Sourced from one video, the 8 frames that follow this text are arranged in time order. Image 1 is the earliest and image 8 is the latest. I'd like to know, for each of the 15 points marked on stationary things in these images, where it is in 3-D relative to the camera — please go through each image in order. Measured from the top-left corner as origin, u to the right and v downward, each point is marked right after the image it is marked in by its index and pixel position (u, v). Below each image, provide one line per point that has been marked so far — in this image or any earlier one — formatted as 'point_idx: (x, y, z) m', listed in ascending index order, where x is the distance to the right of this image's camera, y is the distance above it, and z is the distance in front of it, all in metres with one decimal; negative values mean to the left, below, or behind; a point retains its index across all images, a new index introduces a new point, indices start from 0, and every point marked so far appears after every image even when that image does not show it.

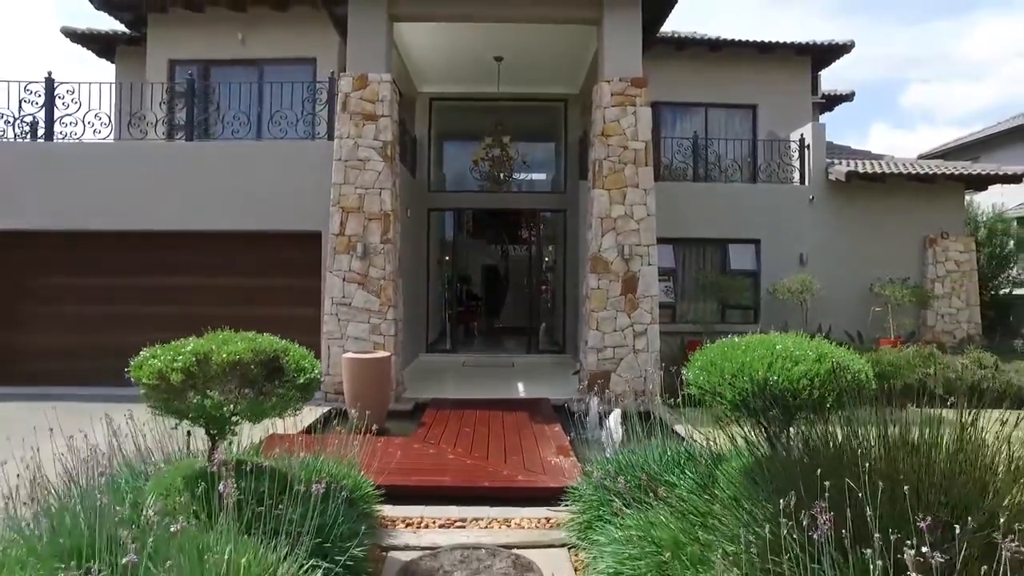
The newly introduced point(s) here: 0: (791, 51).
0: (+6.8, +5.8, +15.6) m
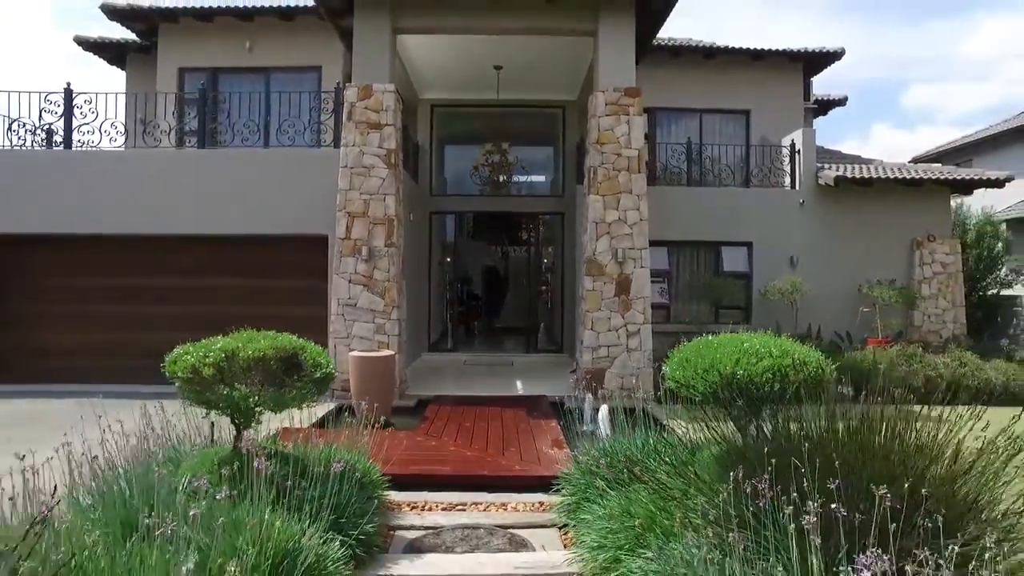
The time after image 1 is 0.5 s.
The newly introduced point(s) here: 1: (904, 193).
0: (+6.8, +5.8, +16.1) m
1: (+8.7, +2.1, +14.3) m
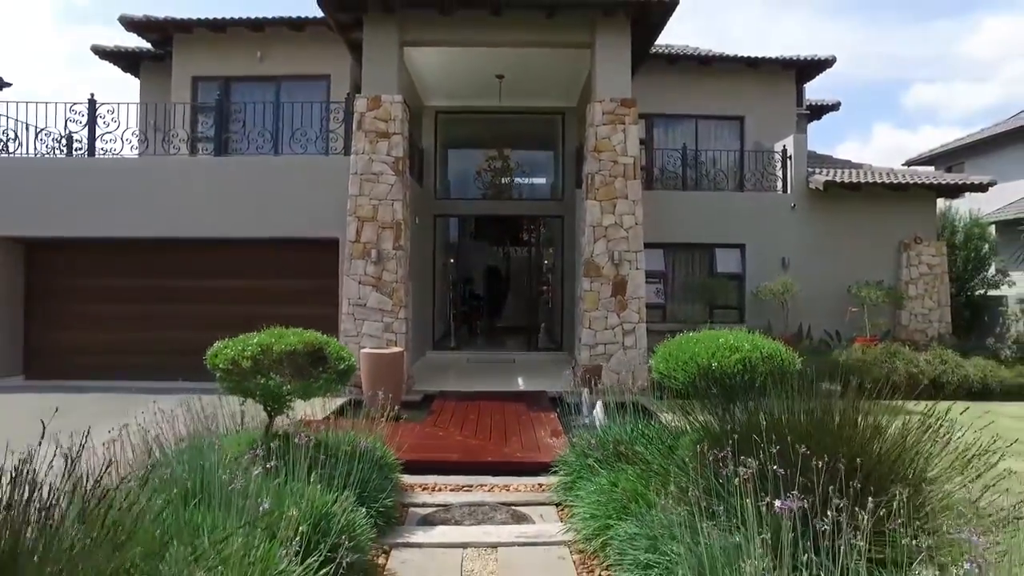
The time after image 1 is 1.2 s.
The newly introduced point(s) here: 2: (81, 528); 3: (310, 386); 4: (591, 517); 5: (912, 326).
0: (+6.8, +5.8, +16.6) m
1: (+8.8, +2.1, +14.9) m
2: (-1.6, -0.9, +2.5) m
3: (-1.6, -0.7, +5.1) m
4: (+0.5, -1.5, +4.4) m
5: (+9.1, -0.9, +14.6) m
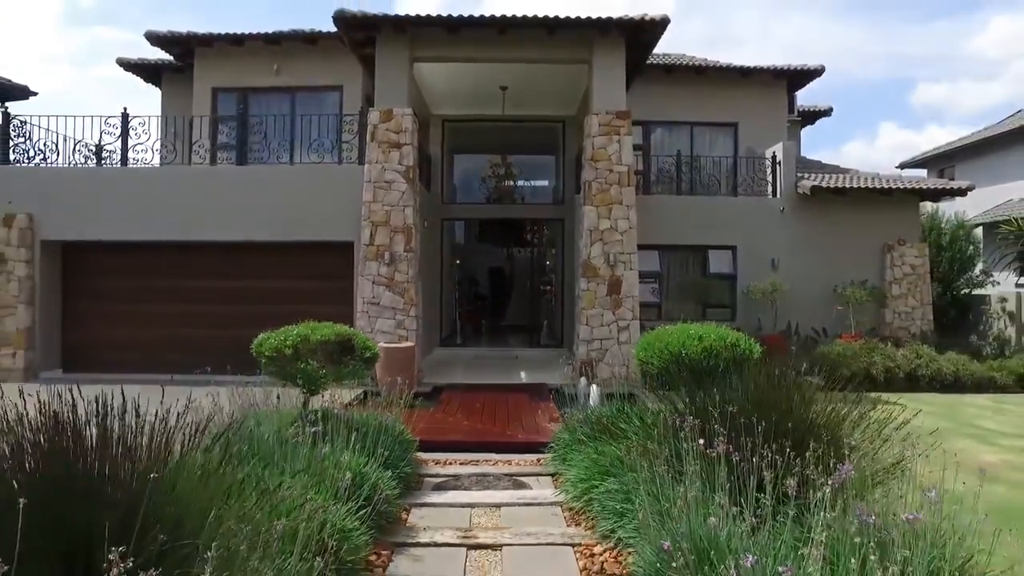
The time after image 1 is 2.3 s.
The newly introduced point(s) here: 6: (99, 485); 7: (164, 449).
0: (+6.9, +5.8, +17.4) m
1: (+8.9, +2.1, +15.6) m
2: (-1.6, -0.9, +3.3) m
3: (-1.5, -0.7, +5.9) m
4: (+0.5, -1.5, +5.2) m
5: (+9.2, -0.9, +15.4) m
6: (-1.7, -0.8, +2.8) m
7: (-1.7, -0.8, +3.2) m
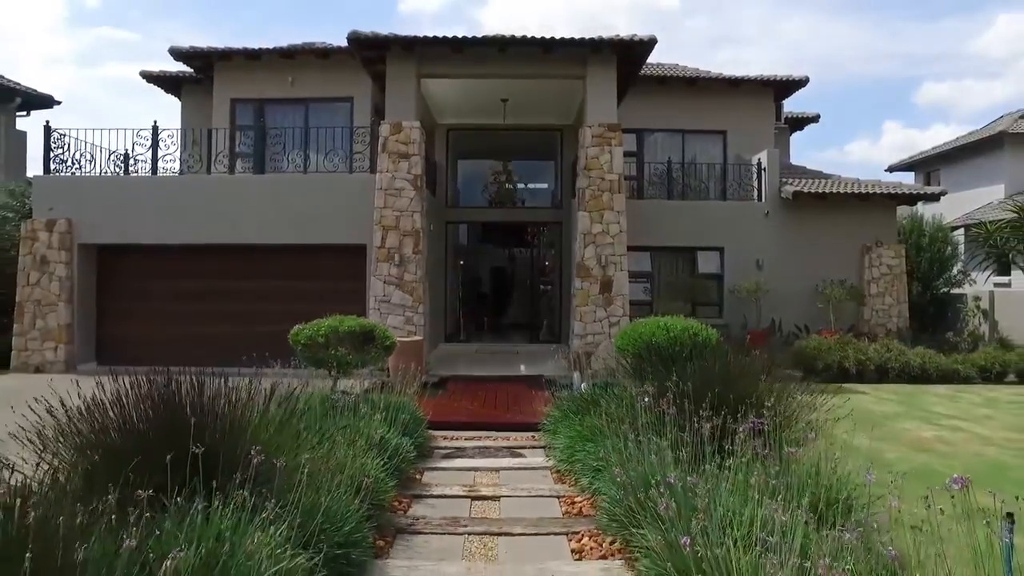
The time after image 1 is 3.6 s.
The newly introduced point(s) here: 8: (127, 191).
0: (+6.9, +5.8, +18.3) m
1: (+8.9, +2.1, +16.6) m
2: (-1.7, -0.8, +4.3) m
3: (-1.6, -0.7, +6.9) m
4: (+0.5, -1.5, +6.2) m
5: (+9.2, -0.8, +16.3) m
6: (-1.8, -0.8, +3.8) m
7: (-1.7, -0.8, +4.2) m
8: (-7.9, +2.0, +13.2) m
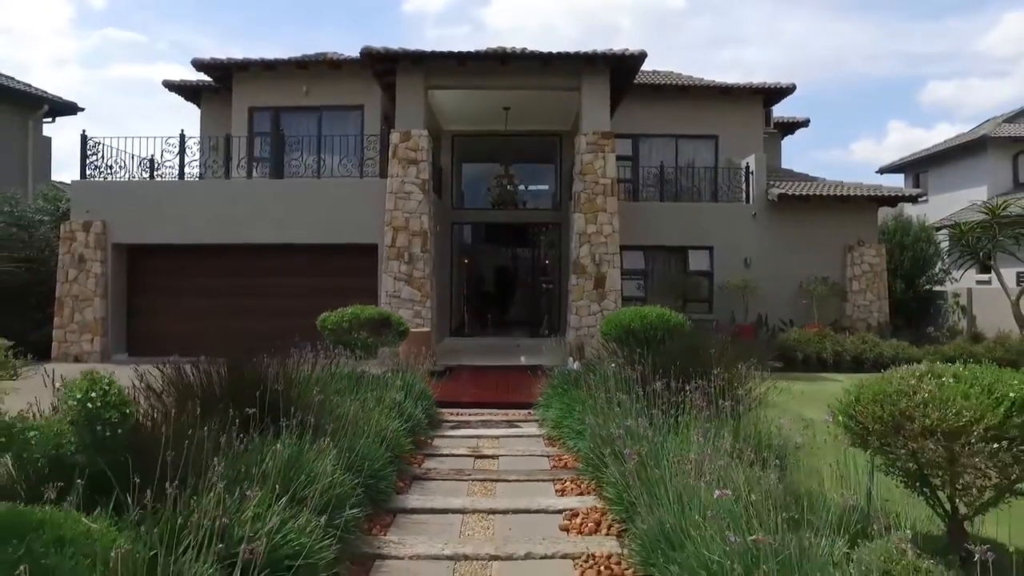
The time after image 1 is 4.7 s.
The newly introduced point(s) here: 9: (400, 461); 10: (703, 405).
0: (+7.0, +5.9, +19.3) m
1: (+8.9, +2.2, +17.6) m
2: (-1.7, -0.8, +5.3) m
3: (-1.6, -0.6, +7.9) m
4: (+0.5, -1.4, +7.2) m
5: (+9.2, -0.8, +17.3) m
6: (-1.8, -0.7, +4.8) m
7: (-1.8, -0.7, +5.2) m
8: (-7.9, +2.1, +14.3) m
9: (-1.0, -1.5, +5.5) m
10: (+1.5, -0.9, +4.9) m
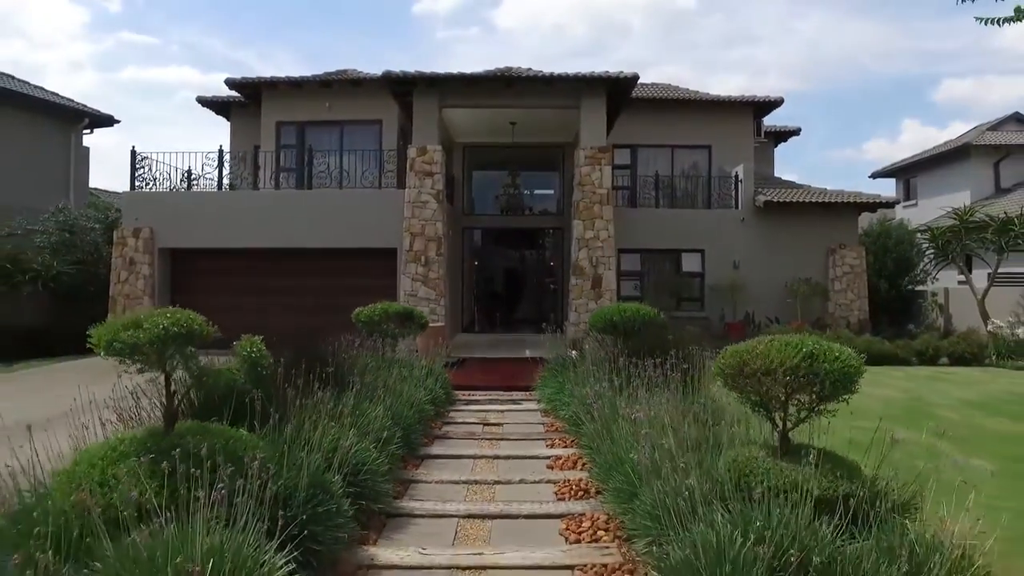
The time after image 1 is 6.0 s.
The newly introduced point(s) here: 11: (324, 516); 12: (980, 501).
0: (+7.2, +5.9, +20.7) m
1: (+9.1, +2.2, +18.9) m
2: (-1.7, -0.7, +6.9) m
3: (-1.6, -0.6, +9.5) m
4: (+0.5, -1.4, +8.7) m
5: (+9.4, -0.7, +18.7) m
6: (-1.8, -0.7, +6.4) m
7: (-1.8, -0.7, +6.8) m
8: (-7.7, +2.1, +15.9) m
9: (-0.9, -1.5, +7.0) m
10: (+1.5, -0.9, +6.4) m
11: (-1.1, -1.3, +3.6) m
12: (+3.3, -1.5, +4.6) m
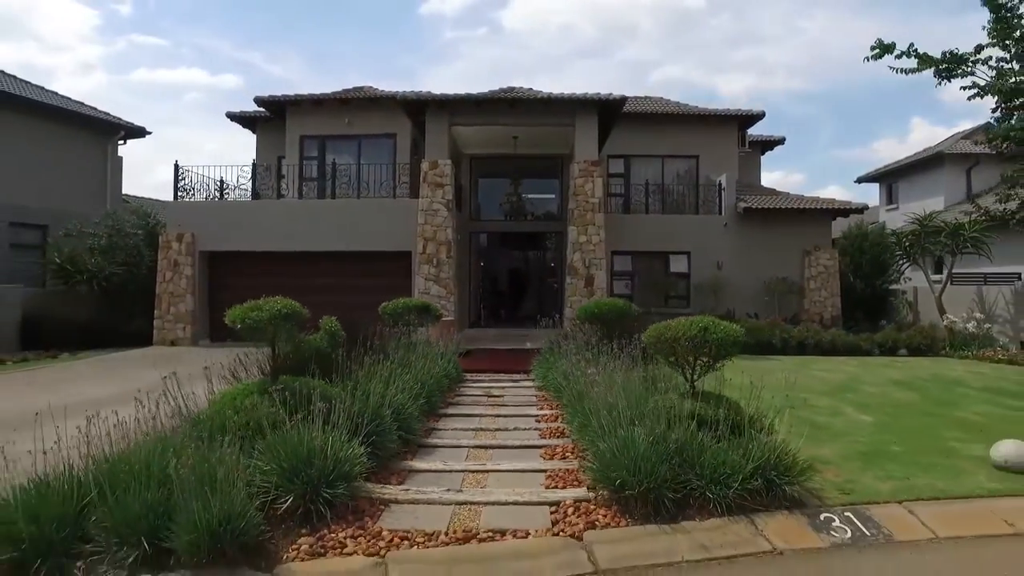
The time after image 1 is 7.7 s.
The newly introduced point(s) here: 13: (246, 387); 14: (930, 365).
0: (+7.3, +5.9, +22.5) m
1: (+9.2, +2.3, +20.7) m
2: (-1.7, -0.7, +8.7) m
3: (-1.6, -0.6, +11.3) m
4: (+0.5, -1.4, +10.5) m
5: (+9.5, -0.7, +20.4) m
6: (-1.8, -0.7, +8.2) m
7: (-1.8, -0.7, +8.6) m
8: (-7.7, +2.1, +17.8) m
9: (-1.0, -1.4, +8.9) m
10: (+1.4, -0.9, +8.3) m
11: (-1.1, -1.2, +5.5) m
12: (+3.3, -1.5, +6.4) m
13: (-2.2, -0.8, +5.4) m
14: (+8.6, -1.6, +13.1) m
